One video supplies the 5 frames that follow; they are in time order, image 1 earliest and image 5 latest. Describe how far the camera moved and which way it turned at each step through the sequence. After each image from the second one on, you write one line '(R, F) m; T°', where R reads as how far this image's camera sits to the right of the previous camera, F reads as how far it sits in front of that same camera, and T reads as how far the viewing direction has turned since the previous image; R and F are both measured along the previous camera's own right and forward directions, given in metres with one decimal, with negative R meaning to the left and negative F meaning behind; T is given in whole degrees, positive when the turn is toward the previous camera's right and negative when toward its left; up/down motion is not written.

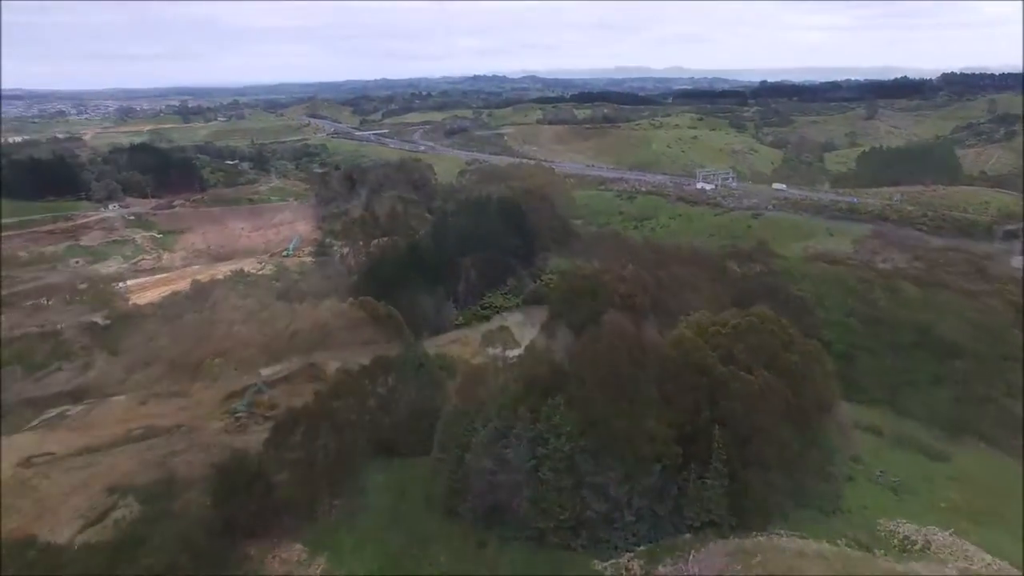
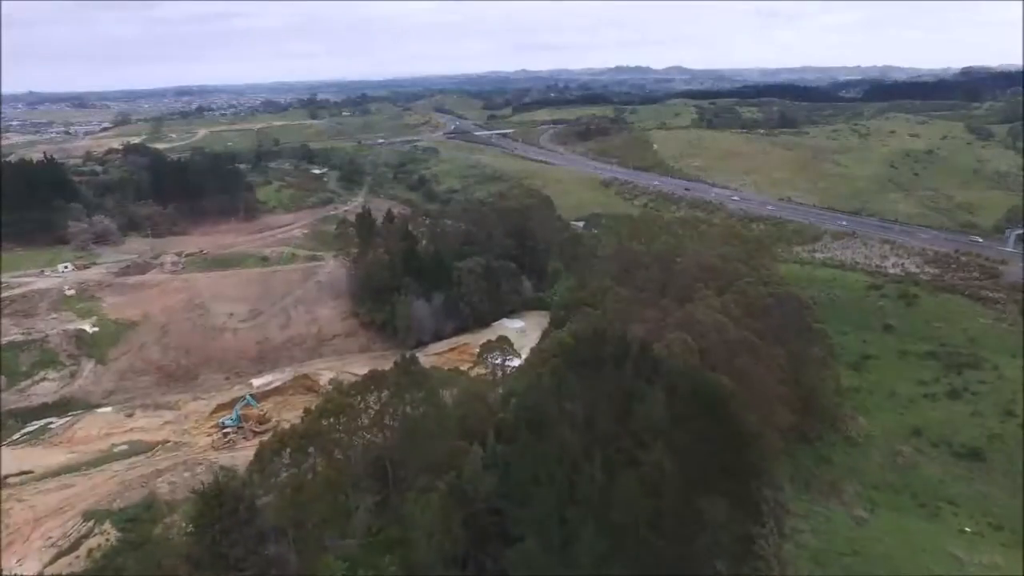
(0.0, +1.1) m; 0°
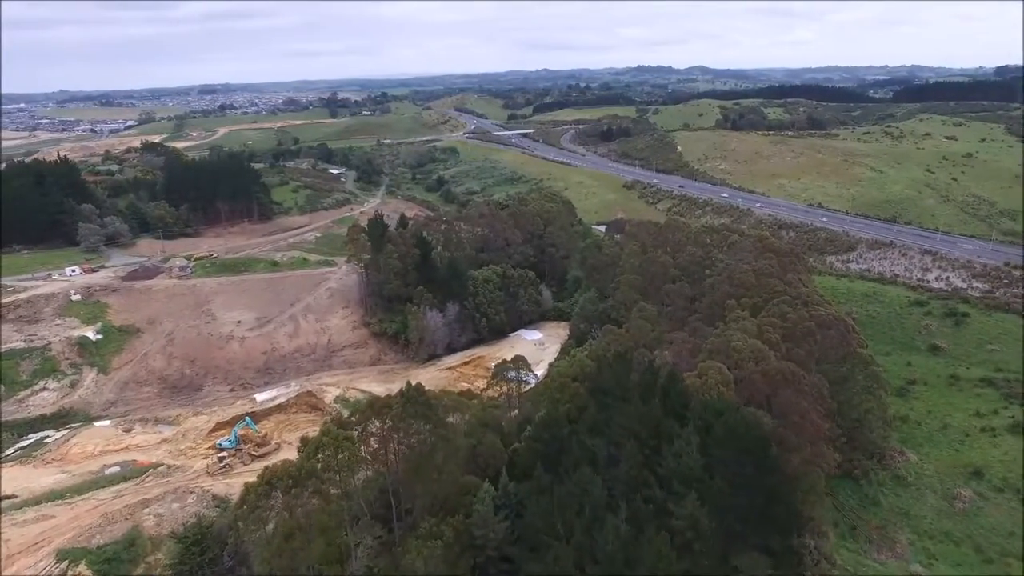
(+0.1, +2.0) m; -2°
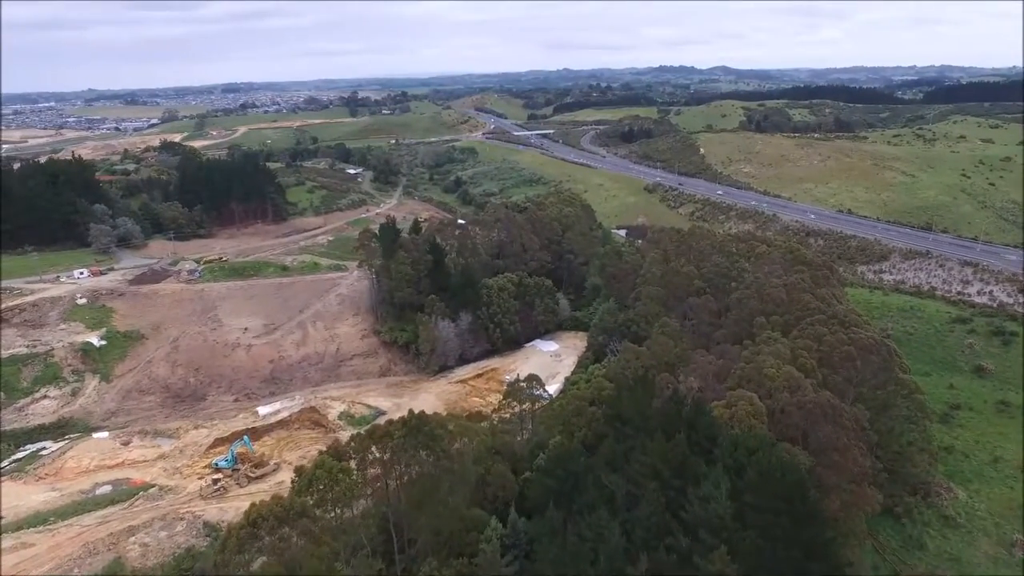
(+0.2, +1.6) m; -2°
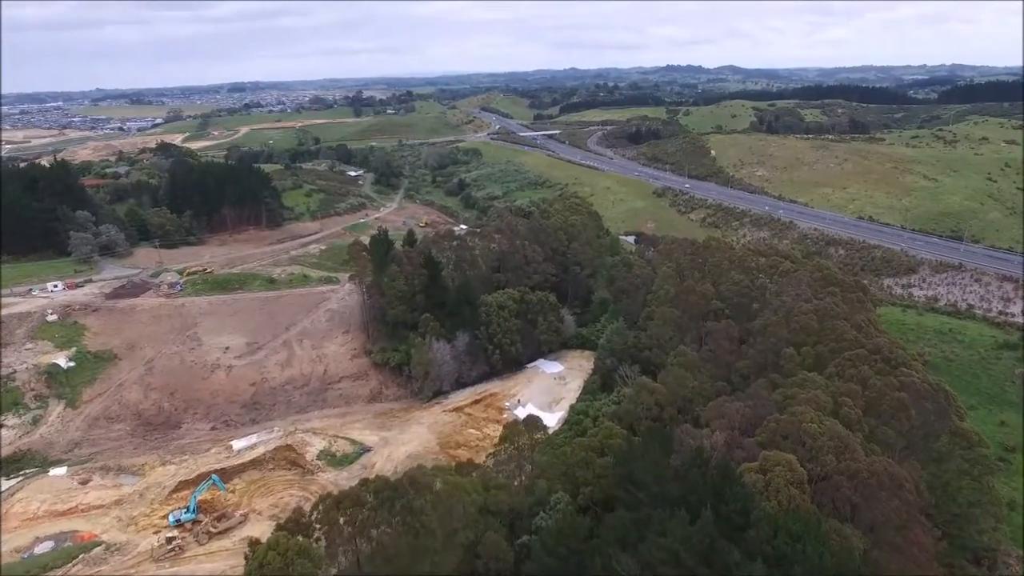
(+0.3, +3.0) m; -1°
